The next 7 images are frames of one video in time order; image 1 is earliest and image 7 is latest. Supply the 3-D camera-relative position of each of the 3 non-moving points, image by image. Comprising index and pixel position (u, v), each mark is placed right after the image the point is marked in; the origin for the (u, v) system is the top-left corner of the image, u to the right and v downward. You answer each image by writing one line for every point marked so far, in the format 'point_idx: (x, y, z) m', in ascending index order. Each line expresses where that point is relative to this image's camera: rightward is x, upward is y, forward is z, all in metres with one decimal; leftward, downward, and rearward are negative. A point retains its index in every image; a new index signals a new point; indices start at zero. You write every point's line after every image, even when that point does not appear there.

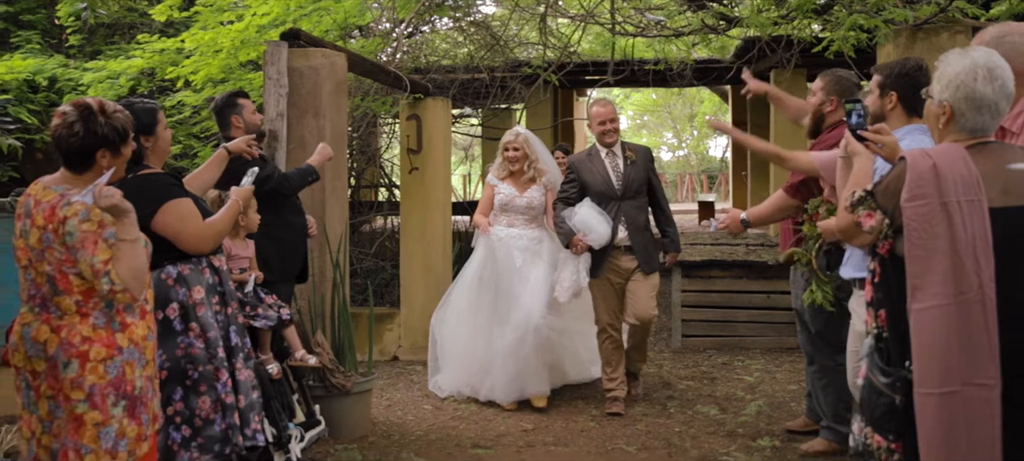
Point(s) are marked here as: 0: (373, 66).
0: (-0.9, +1.0, +5.9) m
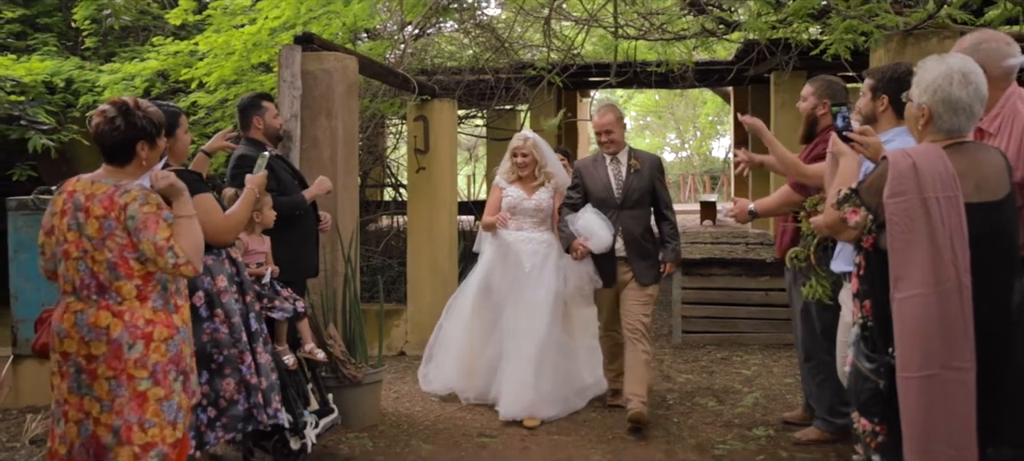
0: (-0.9, +1.1, +6.1) m
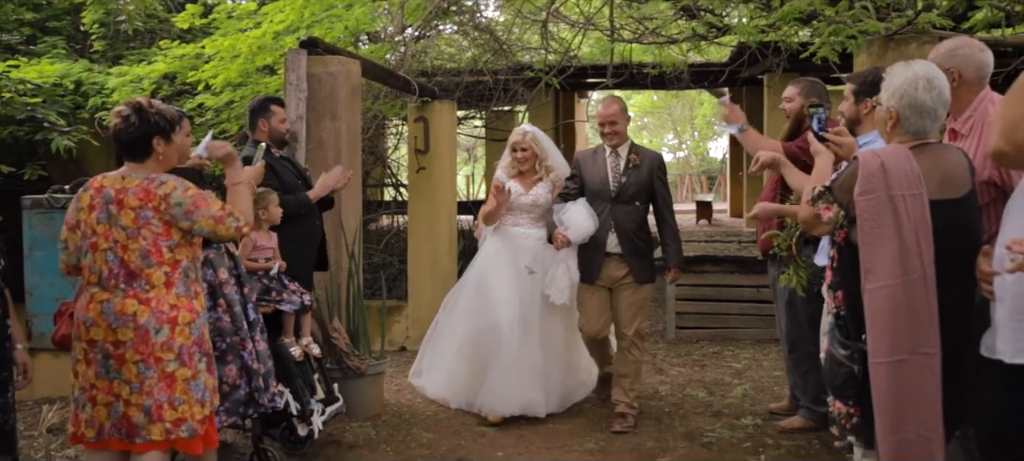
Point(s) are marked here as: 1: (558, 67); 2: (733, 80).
0: (-0.9, +1.1, +6.3) m
1: (+0.5, +1.5, +8.5) m
2: (+2.3, +1.5, +9.5) m
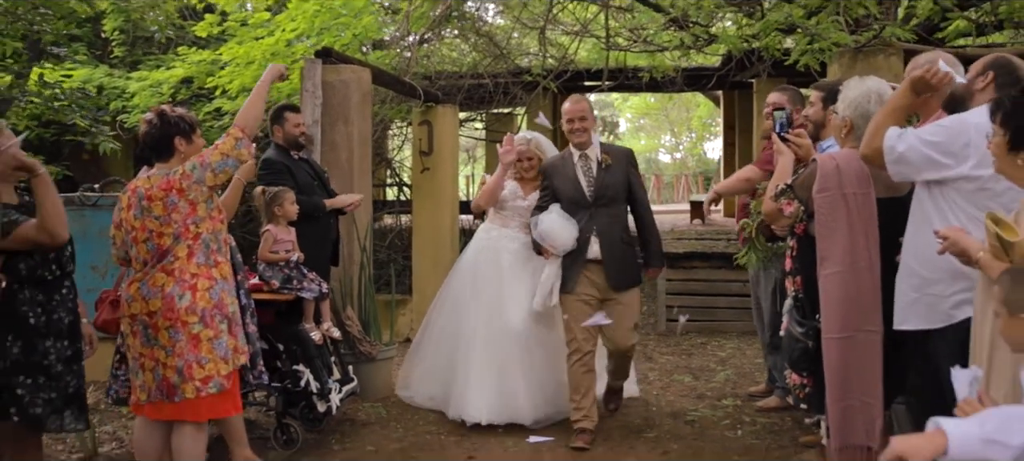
0: (-0.9, +1.1, +6.7) m
1: (+0.5, +1.5, +9.0) m
2: (+2.3, +1.6, +9.9) m
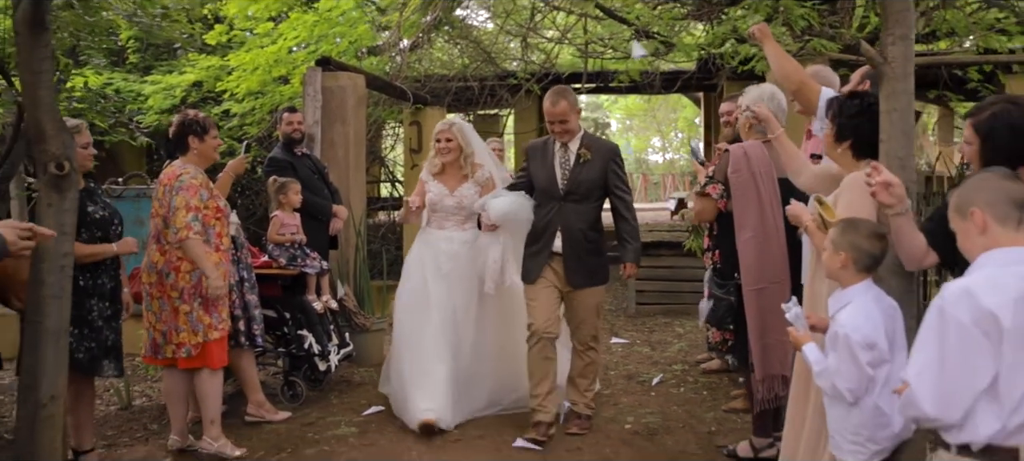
0: (-1.0, +1.2, +7.5) m
1: (+0.3, +1.6, +9.7) m
2: (+2.1, +1.6, +10.7) m
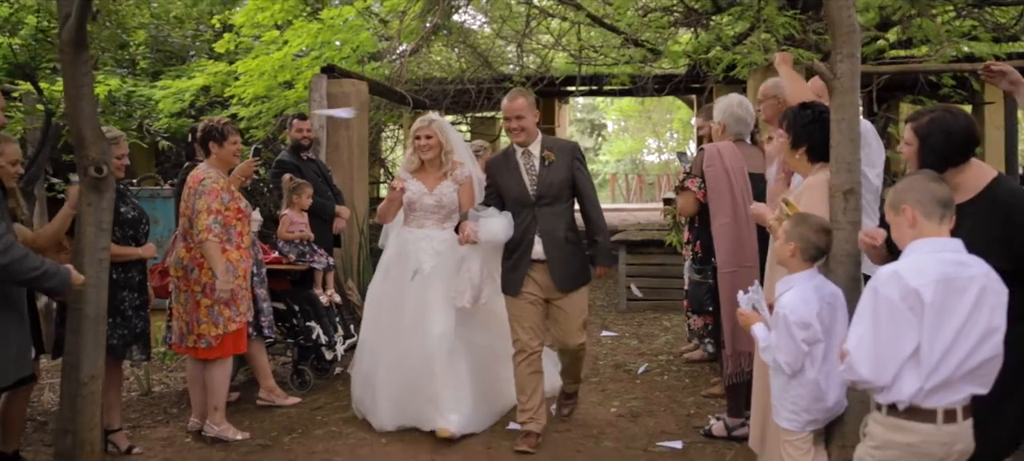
0: (-1.1, +1.2, +7.8) m
1: (+0.2, +1.6, +10.1) m
2: (+2.0, +1.7, +11.1) m
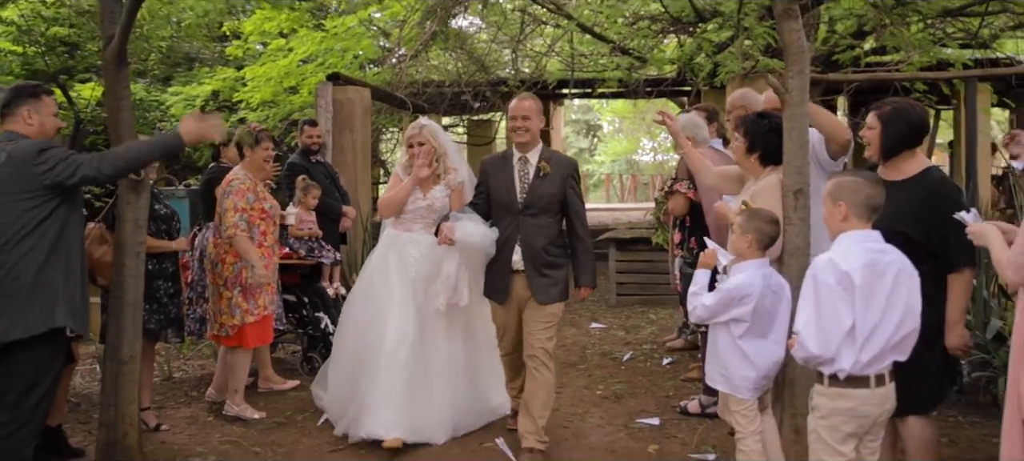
0: (-1.1, +1.2, +8.3) m
1: (+0.2, +1.6, +10.6) m
2: (+2.0, +1.7, +11.6) m
